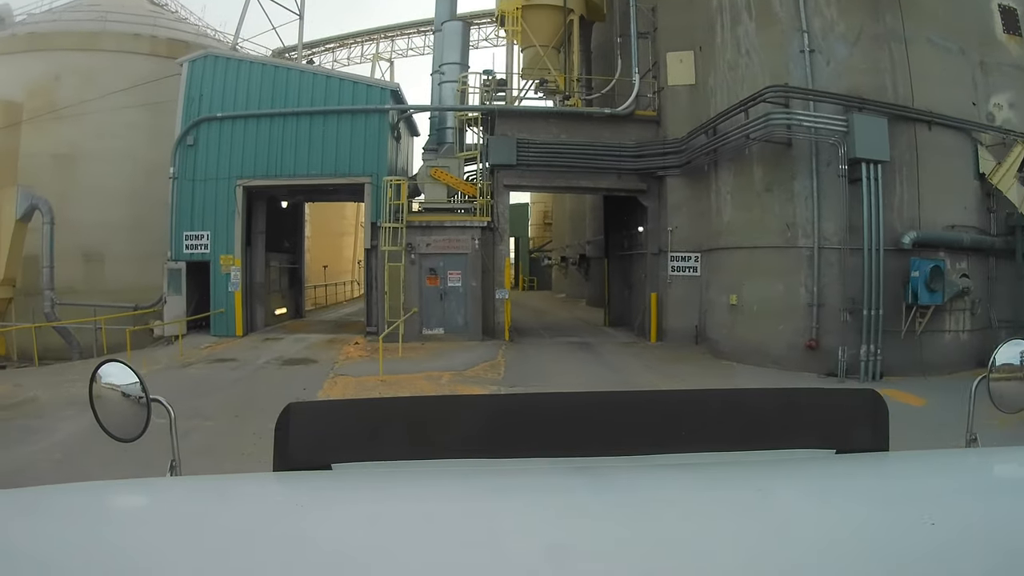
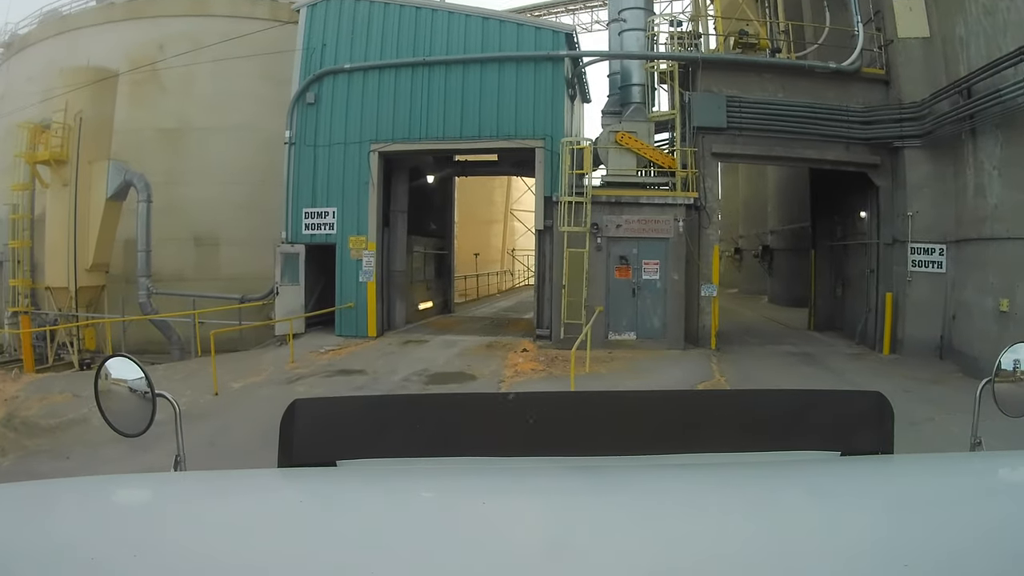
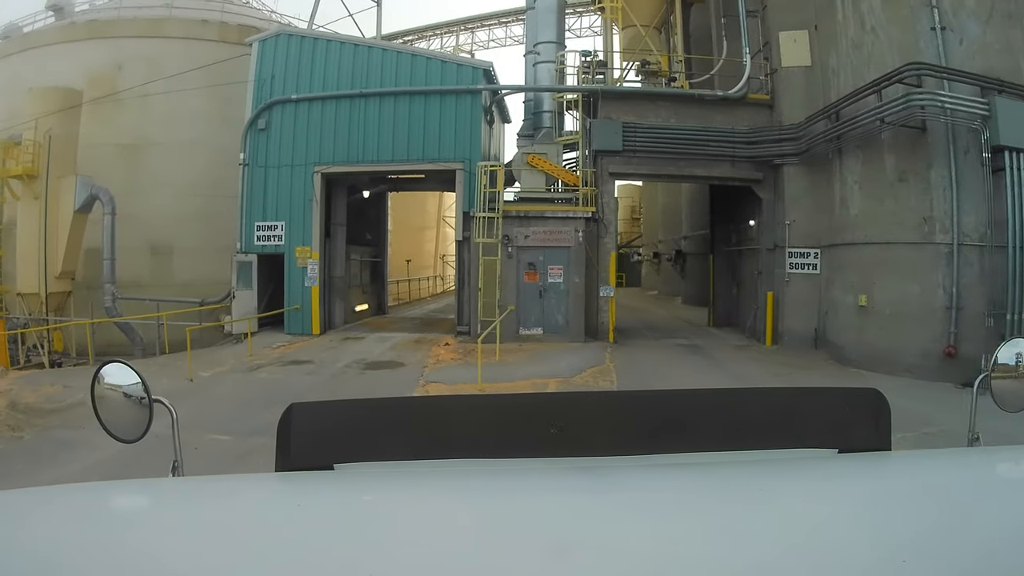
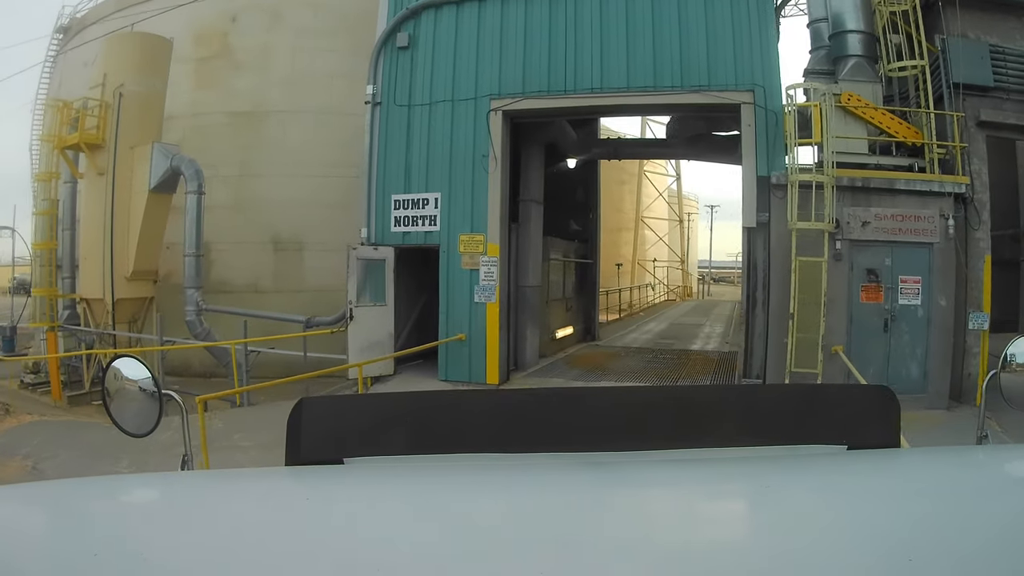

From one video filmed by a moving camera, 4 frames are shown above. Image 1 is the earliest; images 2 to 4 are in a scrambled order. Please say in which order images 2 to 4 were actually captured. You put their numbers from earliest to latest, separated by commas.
3, 2, 4
